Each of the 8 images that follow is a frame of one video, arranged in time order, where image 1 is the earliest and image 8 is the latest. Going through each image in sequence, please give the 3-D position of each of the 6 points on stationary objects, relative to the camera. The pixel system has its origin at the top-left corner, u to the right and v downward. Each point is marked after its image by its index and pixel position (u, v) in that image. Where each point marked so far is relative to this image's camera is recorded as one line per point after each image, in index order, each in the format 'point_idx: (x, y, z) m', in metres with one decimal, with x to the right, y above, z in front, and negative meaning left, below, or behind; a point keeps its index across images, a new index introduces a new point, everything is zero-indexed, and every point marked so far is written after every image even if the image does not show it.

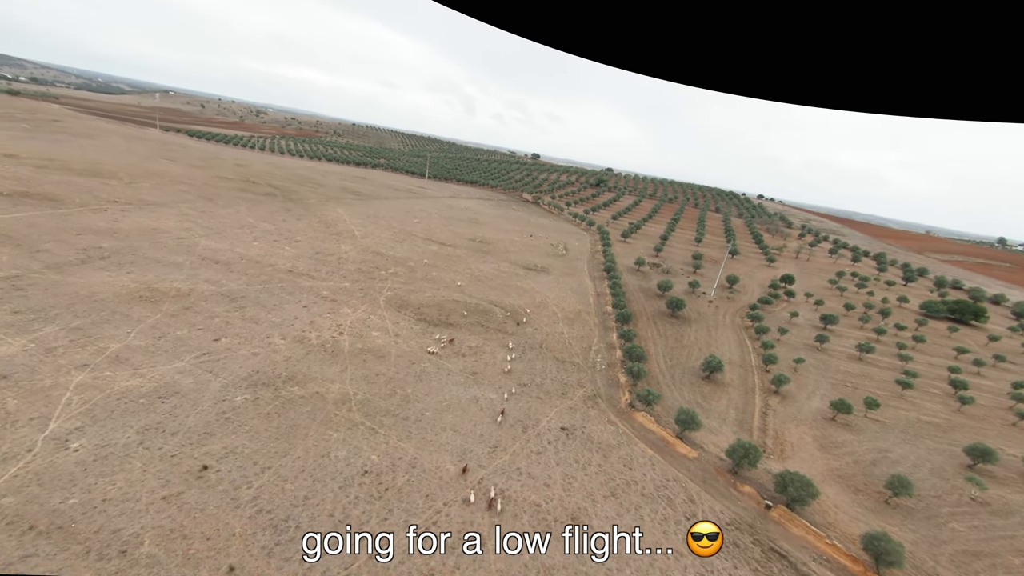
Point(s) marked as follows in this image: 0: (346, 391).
0: (-8.1, -5.0, +19.8) m
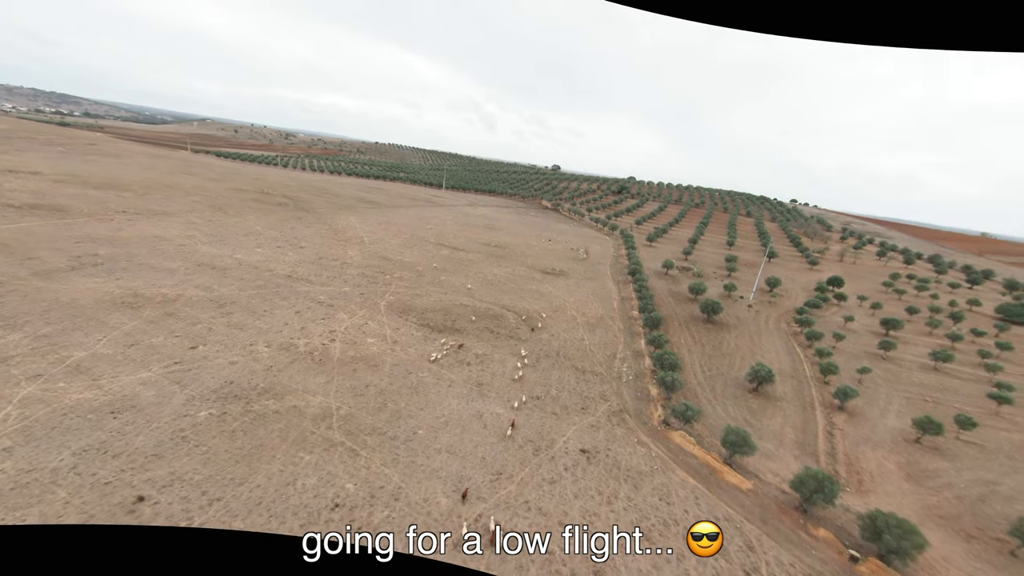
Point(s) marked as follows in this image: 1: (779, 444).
0: (-7.7, -4.9, +17.0) m
1: (+11.8, -6.9, +18.0) m
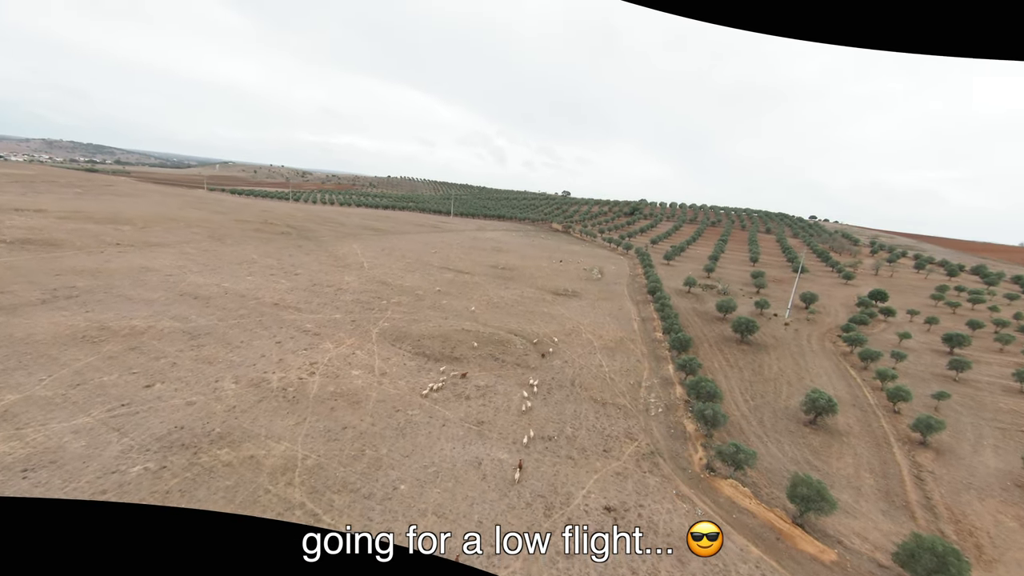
0: (-7.5, -5.7, +14.0) m
1: (+12.0, -7.2, +14.2) m
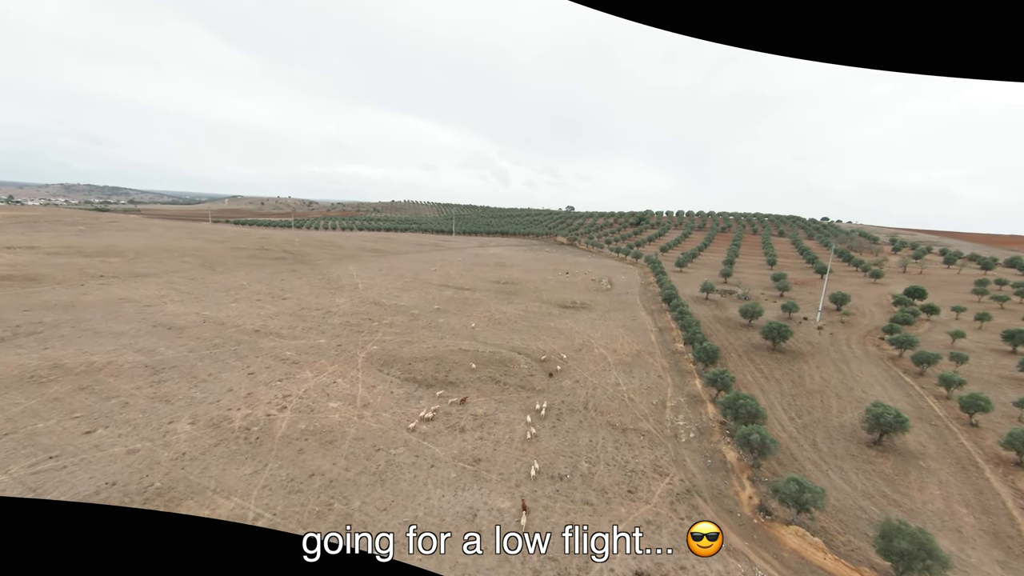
0: (-7.5, -6.3, +11.3) m
1: (+12.1, -6.8, +11.0) m
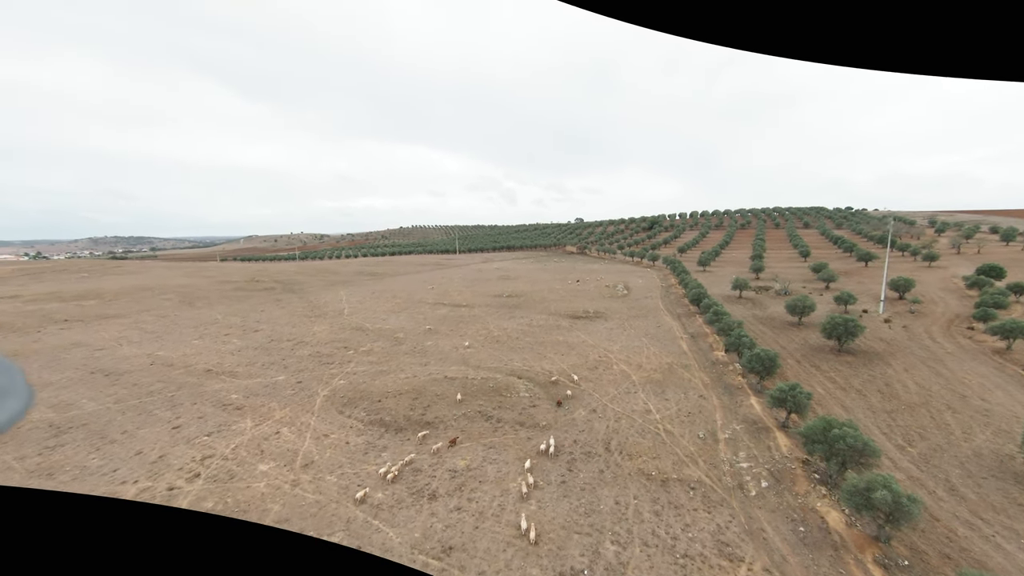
0: (-7.8, -6.7, +6.9) m
1: (+11.8, -5.7, +5.9) m
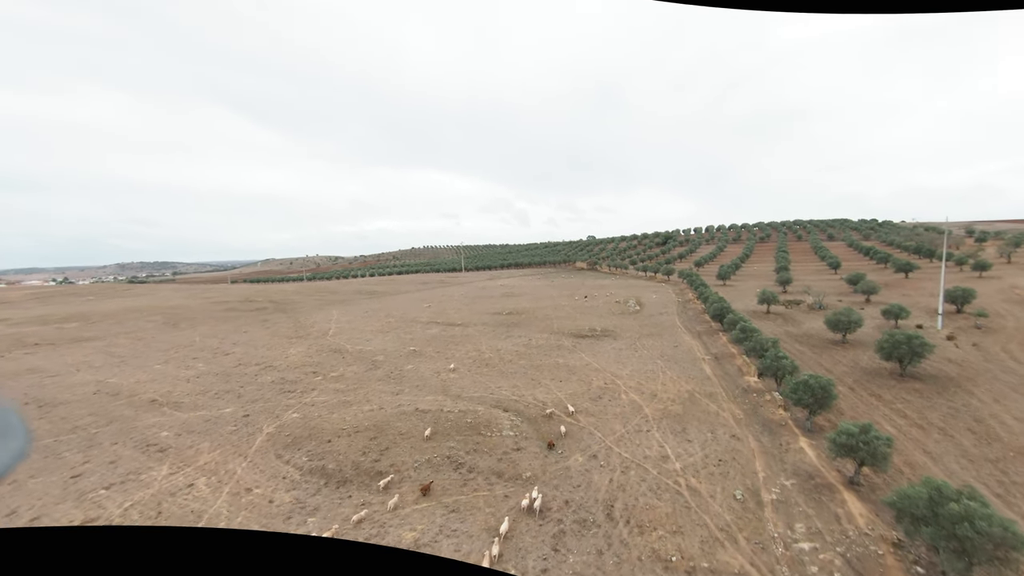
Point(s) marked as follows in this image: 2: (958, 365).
0: (-8.7, -6.7, +3.8) m
1: (+10.8, -5.4, +2.2) m
2: (+18.8, -3.2, +17.4) m
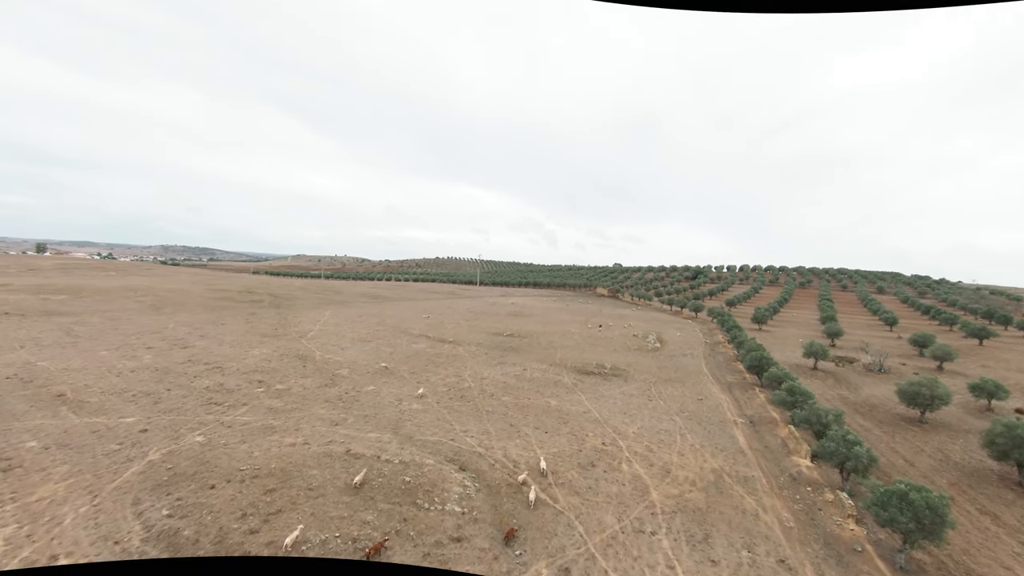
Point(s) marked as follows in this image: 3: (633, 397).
0: (-10.6, -5.7, +0.4) m
1: (+8.8, -6.4, -2.3) m
2: (+17.9, -5.8, +12.5) m
3: (+5.4, -4.8, +18.1) m
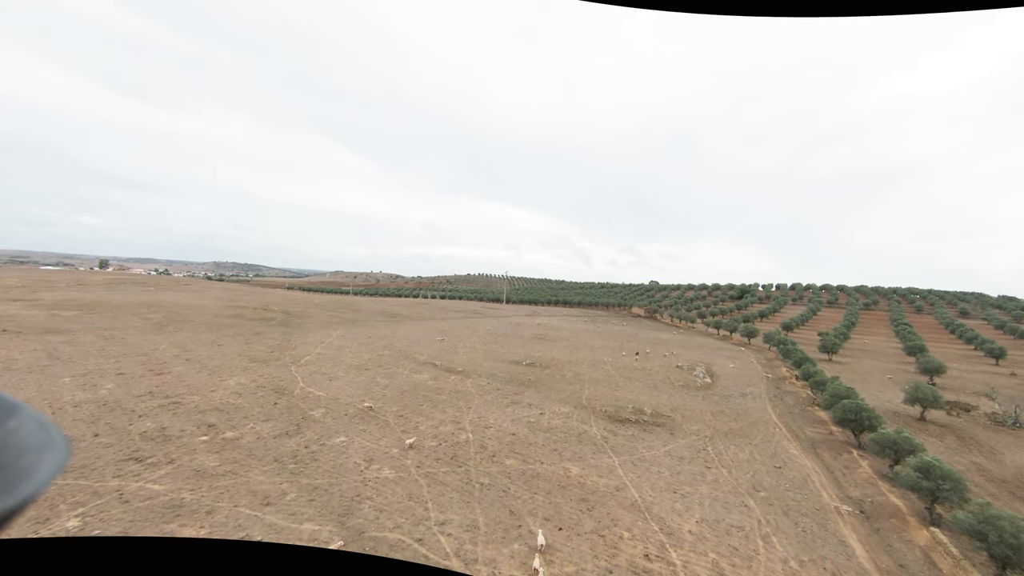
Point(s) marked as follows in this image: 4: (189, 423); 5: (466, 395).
0: (-11.6, -5.7, -2.9) m
1: (+7.5, -6.5, -7.2) m
2: (+17.7, -6.5, +6.8) m
3: (+5.7, -5.7, +13.5) m
4: (-11.5, -4.8, +14.6) m
5: (-2.1, -5.0, +19.0) m
